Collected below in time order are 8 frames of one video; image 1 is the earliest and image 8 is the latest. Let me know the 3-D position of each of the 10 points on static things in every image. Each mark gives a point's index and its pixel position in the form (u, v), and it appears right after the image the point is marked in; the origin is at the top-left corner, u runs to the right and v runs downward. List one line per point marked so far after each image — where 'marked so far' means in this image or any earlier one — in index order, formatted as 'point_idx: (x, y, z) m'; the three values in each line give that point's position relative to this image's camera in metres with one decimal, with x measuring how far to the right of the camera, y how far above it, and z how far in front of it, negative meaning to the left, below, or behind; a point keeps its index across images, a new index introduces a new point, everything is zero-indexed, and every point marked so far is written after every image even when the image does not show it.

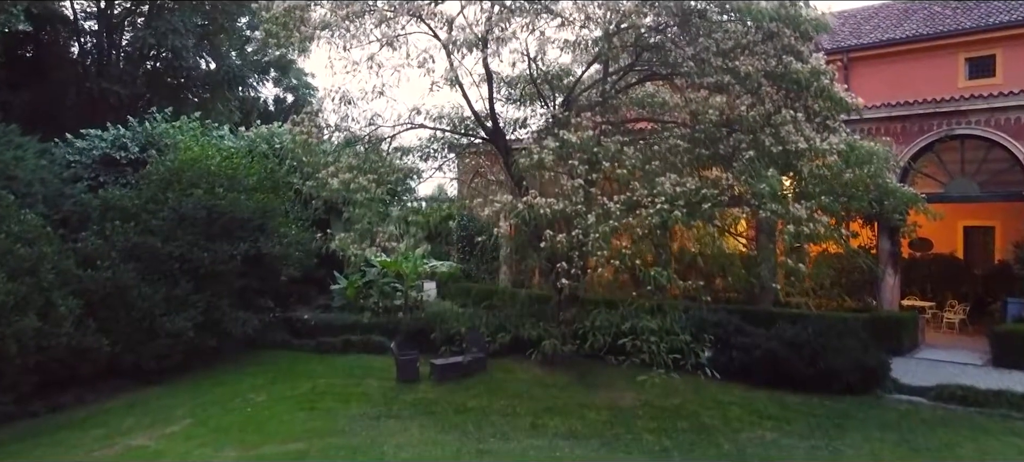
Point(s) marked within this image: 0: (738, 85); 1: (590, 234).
0: (+1.8, +1.2, +8.1) m
1: (+0.6, 0.0, +7.9) m
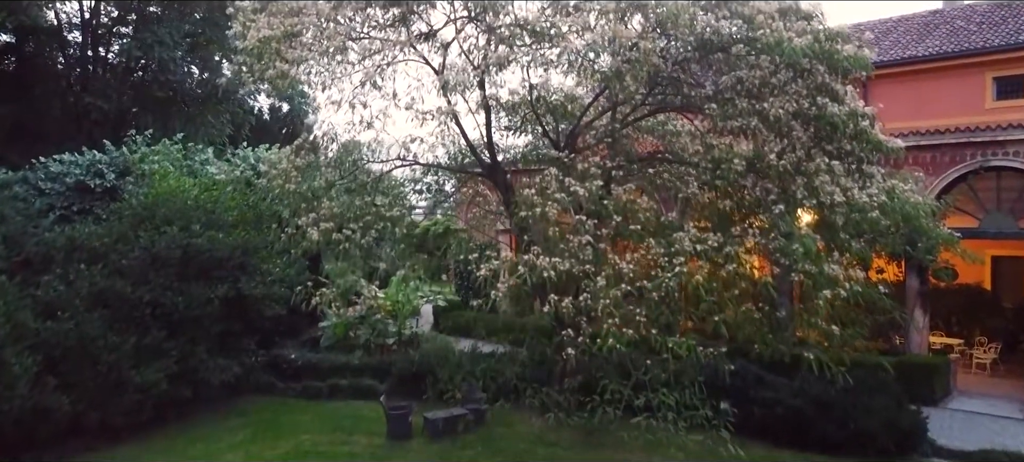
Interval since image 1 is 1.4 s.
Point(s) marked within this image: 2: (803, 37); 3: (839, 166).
0: (+1.8, +0.7, +7.2) m
1: (+0.6, -0.5, +7.0) m
2: (+2.1, +1.4, +7.1) m
3: (+2.4, +0.5, +7.2) m
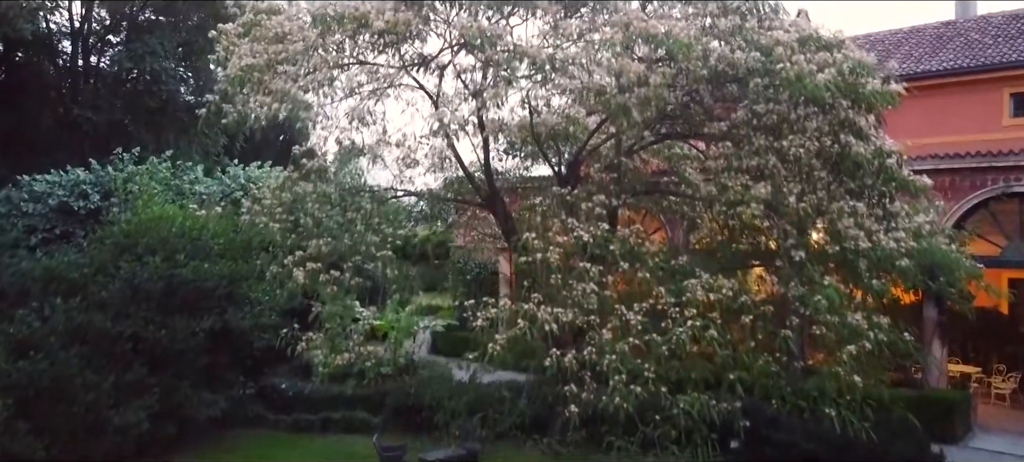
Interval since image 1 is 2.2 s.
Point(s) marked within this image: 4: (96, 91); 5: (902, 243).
0: (+1.8, +0.4, +6.7) m
1: (+0.6, -0.8, +6.5) m
2: (+2.1, +1.0, +6.6) m
3: (+2.3, +0.1, +6.7) m
4: (-6.1, +2.2, +14.7) m
5: (+2.6, -0.1, +6.7) m
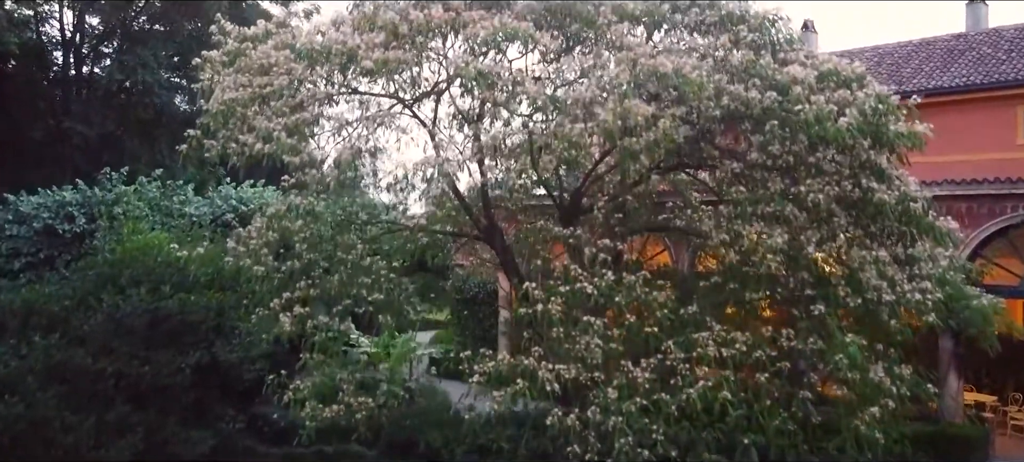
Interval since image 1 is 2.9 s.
0: (+1.8, +0.1, +6.2) m
1: (+0.6, -1.1, +6.1) m
2: (+2.1, +0.7, +6.2) m
3: (+2.3, -0.2, +6.3) m
4: (-6.1, +1.9, +14.3) m
5: (+2.6, -0.4, +6.2) m
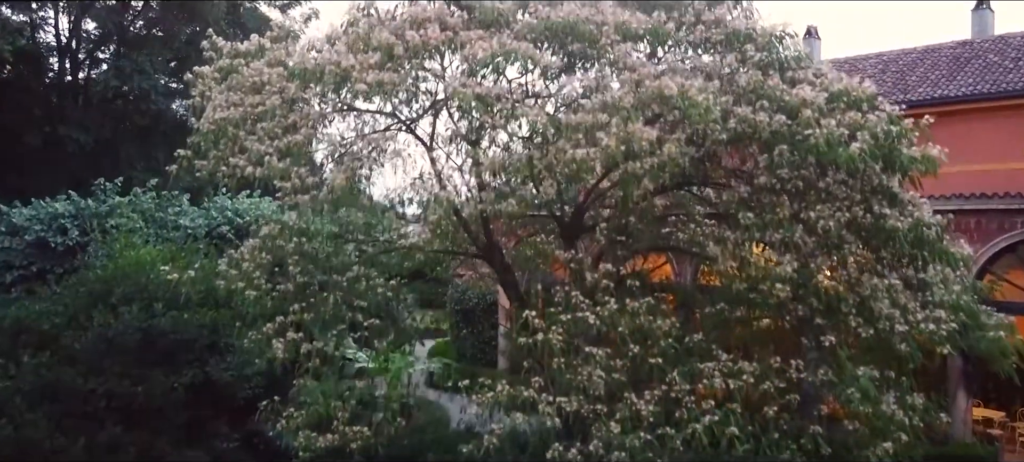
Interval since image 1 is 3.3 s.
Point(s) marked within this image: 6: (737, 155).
0: (+1.8, -0.1, +6.0) m
1: (+0.6, -1.3, +5.8) m
2: (+2.0, +0.6, +6.0) m
3: (+2.3, -0.3, +6.1) m
4: (-6.1, +1.7, +14.1) m
5: (+2.6, -0.6, +6.0) m
6: (+1.4, +0.5, +6.2) m
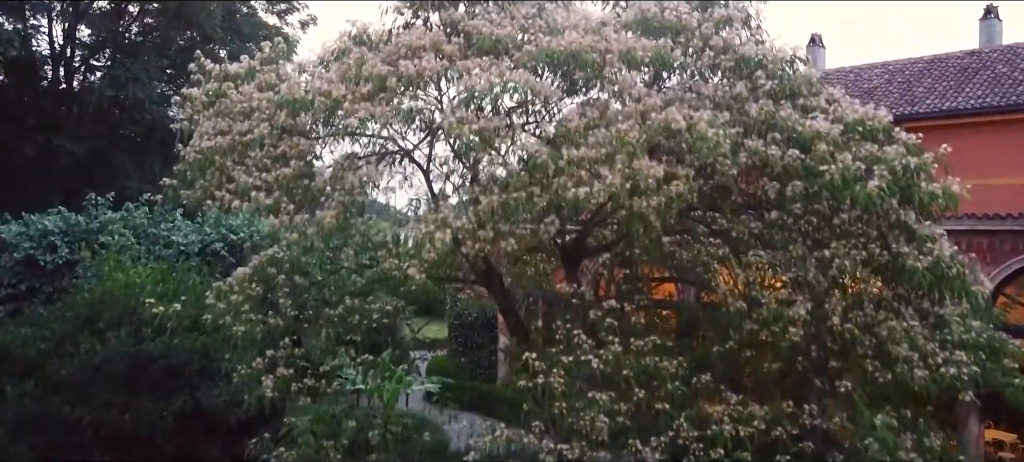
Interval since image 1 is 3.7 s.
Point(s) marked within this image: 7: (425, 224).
0: (+1.8, -0.3, +5.8) m
1: (+0.6, -1.5, +5.6) m
2: (+2.0, +0.3, +5.7) m
3: (+2.3, -0.5, +5.8) m
4: (-6.1, +1.5, +13.8) m
5: (+2.6, -0.8, +5.7) m
6: (+1.4, +0.3, +5.9) m
7: (-0.5, 0.0, +5.5) m
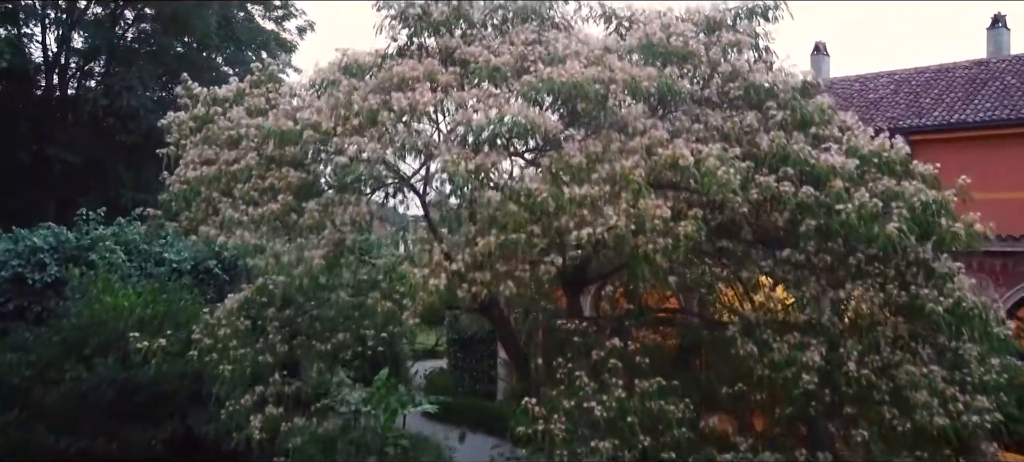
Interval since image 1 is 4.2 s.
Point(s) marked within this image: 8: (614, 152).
0: (+1.8, -0.5, +5.5) m
1: (+0.6, -1.7, +5.3) m
2: (+2.0, +0.1, +5.4) m
3: (+2.3, -0.8, +5.5) m
4: (-6.1, +1.3, +13.5) m
5: (+2.6, -1.0, +5.5) m
6: (+1.4, 0.0, +5.6) m
7: (-0.5, -0.2, +5.2) m
8: (+0.5, +0.4, +5.3) m
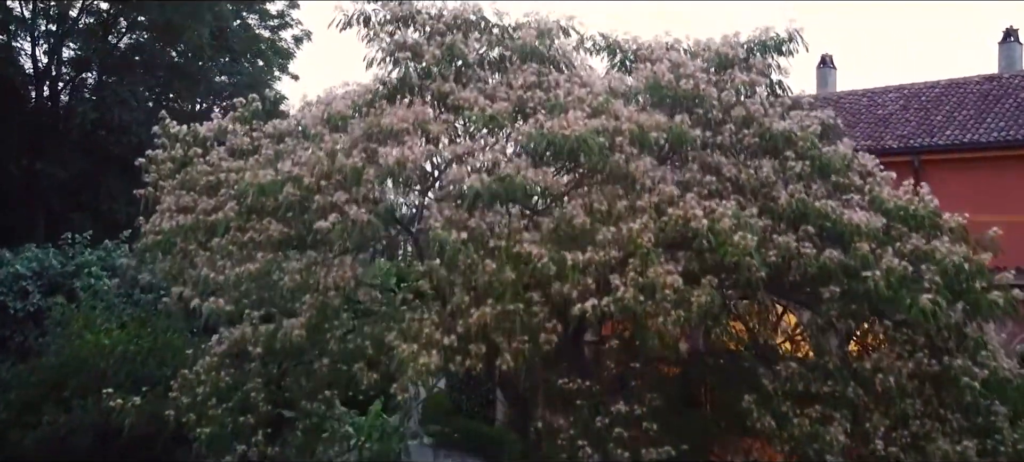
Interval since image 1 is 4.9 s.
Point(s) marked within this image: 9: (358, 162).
0: (+1.8, -0.8, +5.0) m
1: (+0.6, -2.0, +4.9) m
2: (+2.0, -0.2, +5.0) m
3: (+2.3, -1.1, +5.1) m
4: (-6.1, +1.0, +13.1) m
5: (+2.6, -1.3, +5.0) m
6: (+1.4, -0.3, +5.2) m
7: (-0.5, -0.5, +4.7) m
8: (+0.5, +0.1, +4.9) m
9: (-0.8, +0.4, +5.1) m
